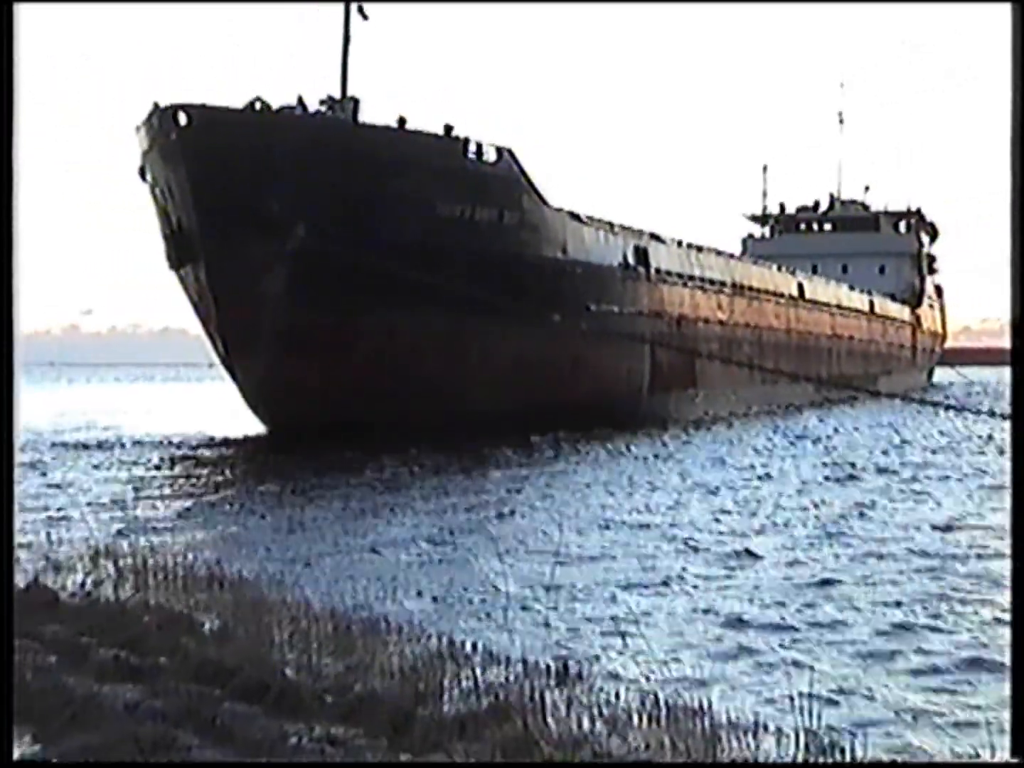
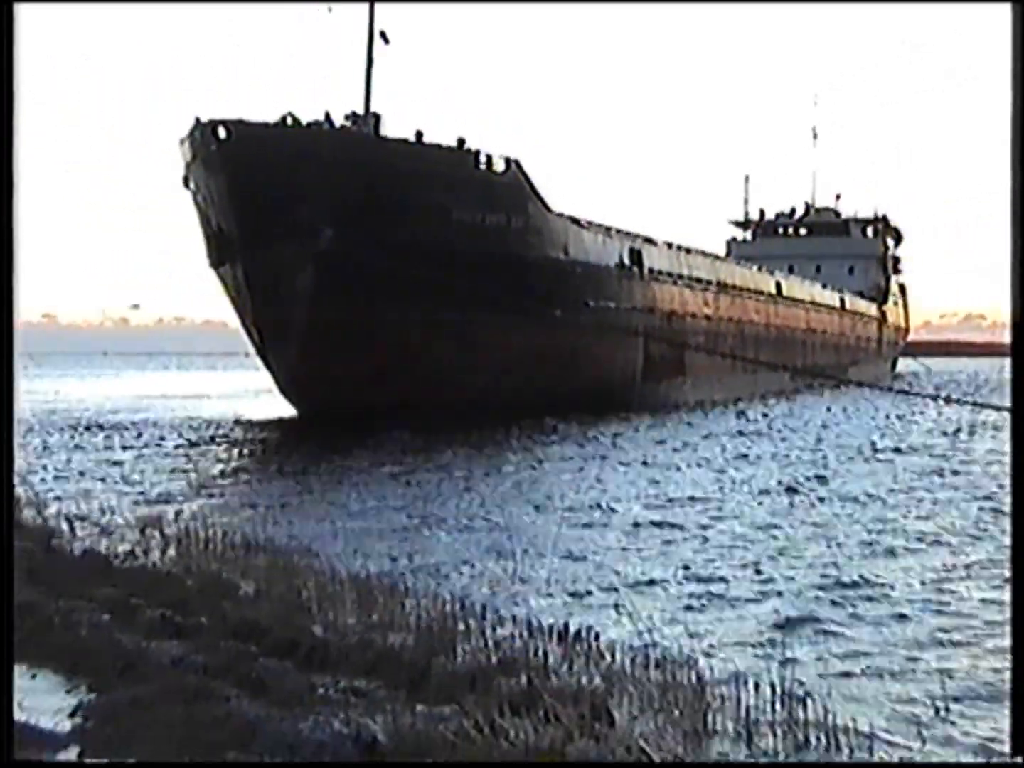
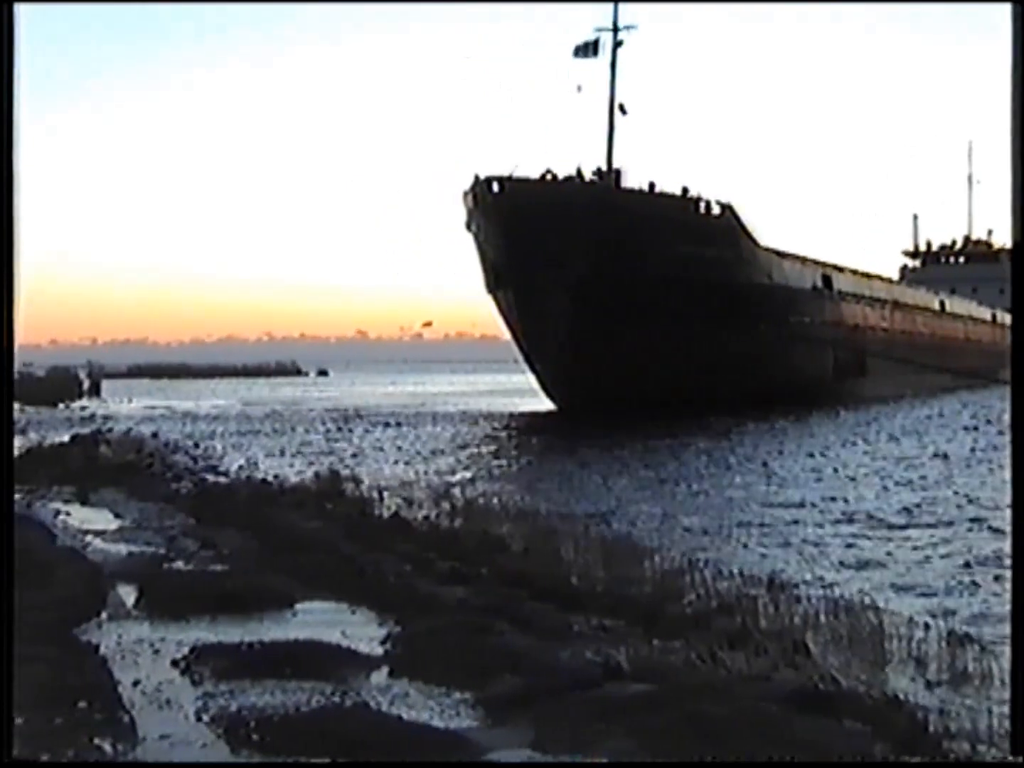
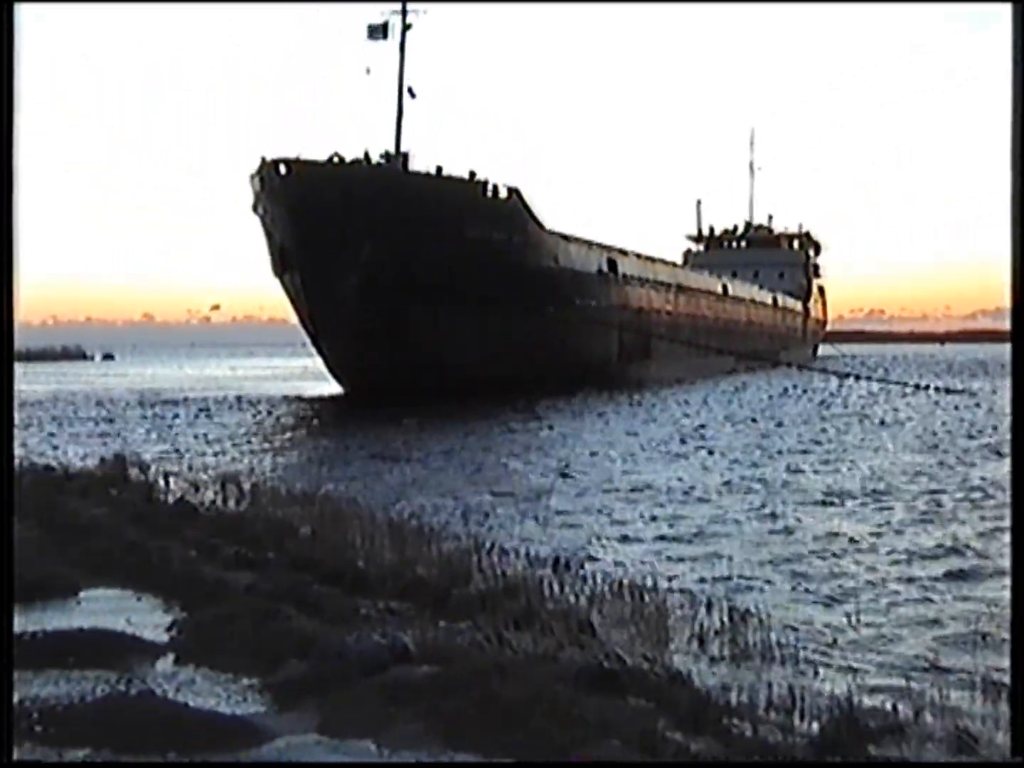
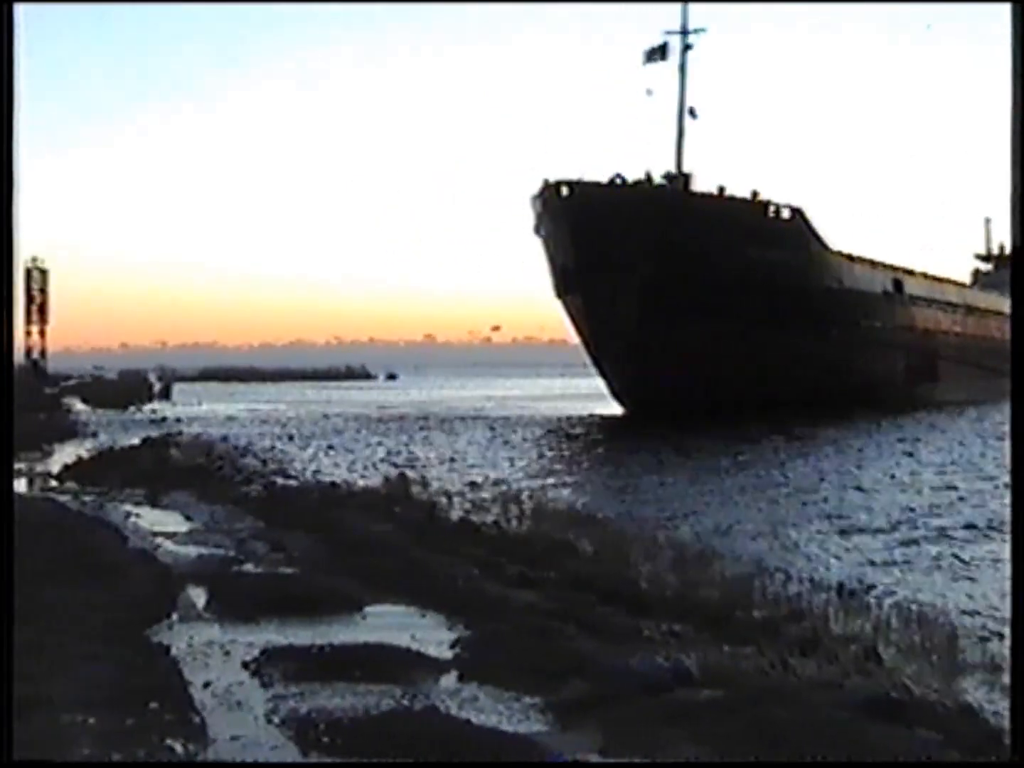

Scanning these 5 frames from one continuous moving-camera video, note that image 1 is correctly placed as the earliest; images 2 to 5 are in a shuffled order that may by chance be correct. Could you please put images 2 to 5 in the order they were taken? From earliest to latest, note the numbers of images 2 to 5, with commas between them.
2, 4, 3, 5
